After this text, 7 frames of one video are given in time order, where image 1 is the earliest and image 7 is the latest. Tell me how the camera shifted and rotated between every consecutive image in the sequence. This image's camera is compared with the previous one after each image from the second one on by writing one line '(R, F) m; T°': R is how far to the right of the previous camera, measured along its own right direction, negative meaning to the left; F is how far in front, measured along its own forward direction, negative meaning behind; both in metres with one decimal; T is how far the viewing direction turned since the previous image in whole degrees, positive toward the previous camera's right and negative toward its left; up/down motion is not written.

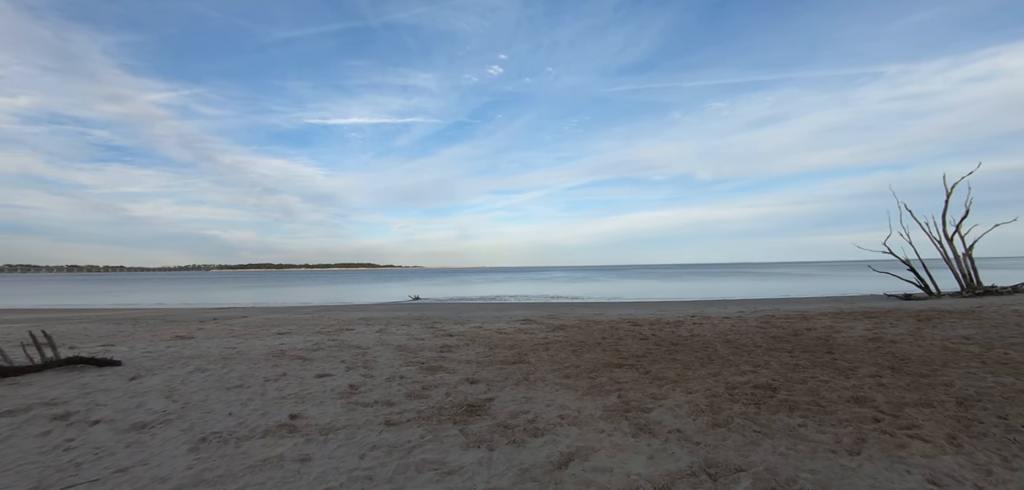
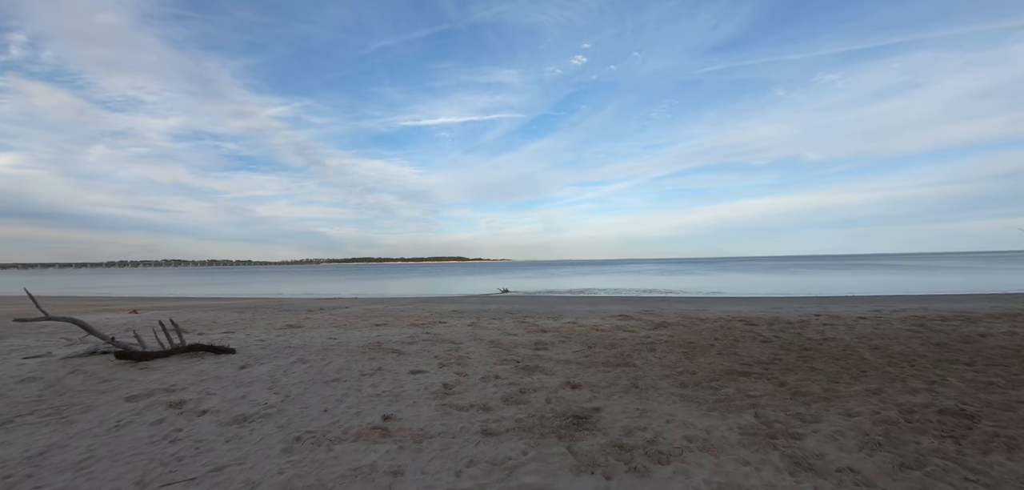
(-0.3, +0.7) m; -12°
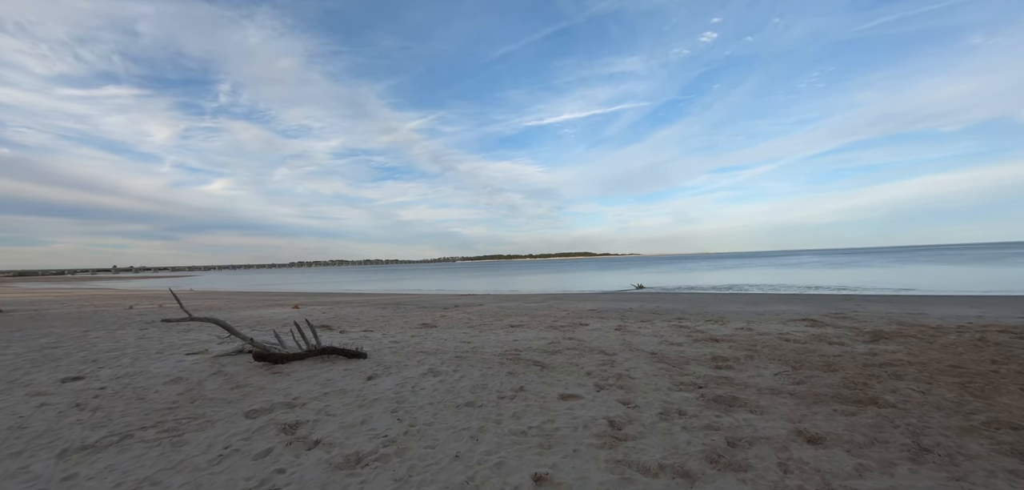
(-0.6, +1.4) m; -18°
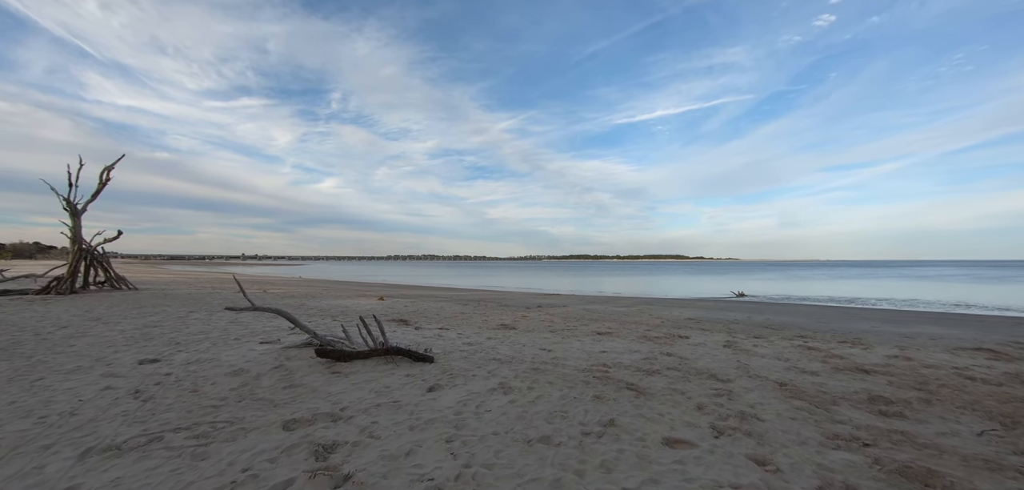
(0.0, +0.9) m; -12°
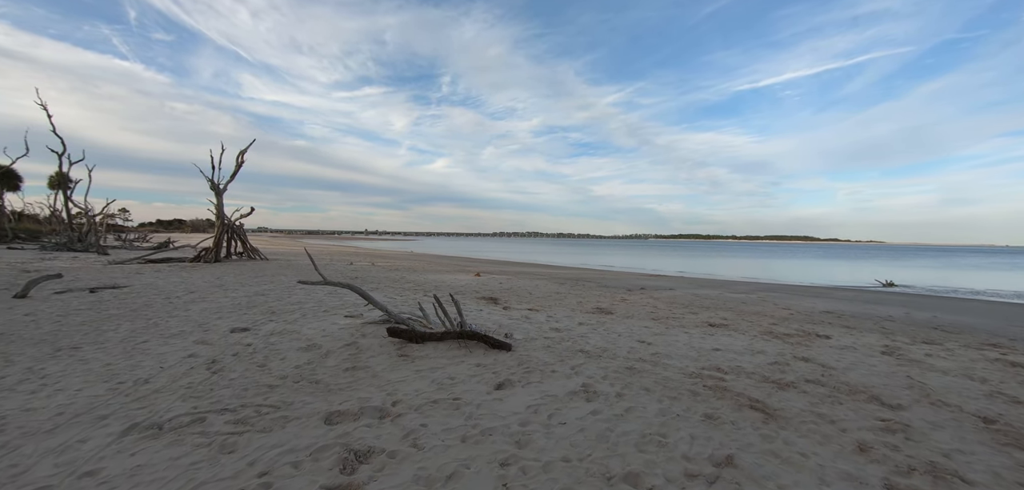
(+0.1, +0.7) m; -14°
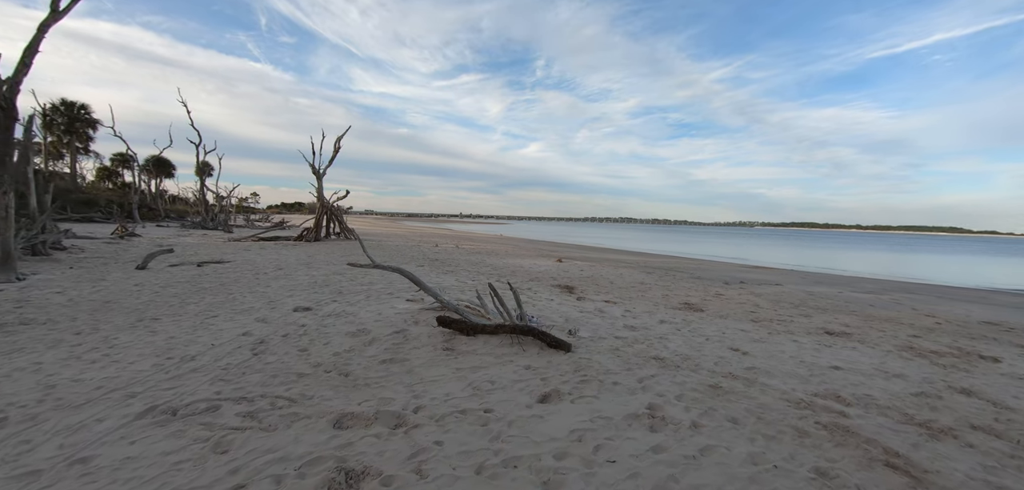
(+0.3, +0.6) m; -13°
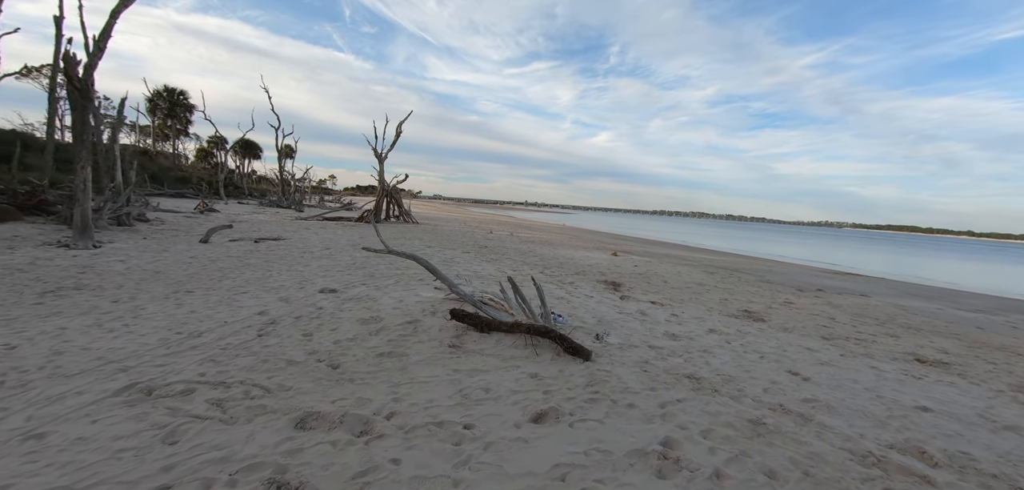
(+0.4, +0.4) m; -10°
